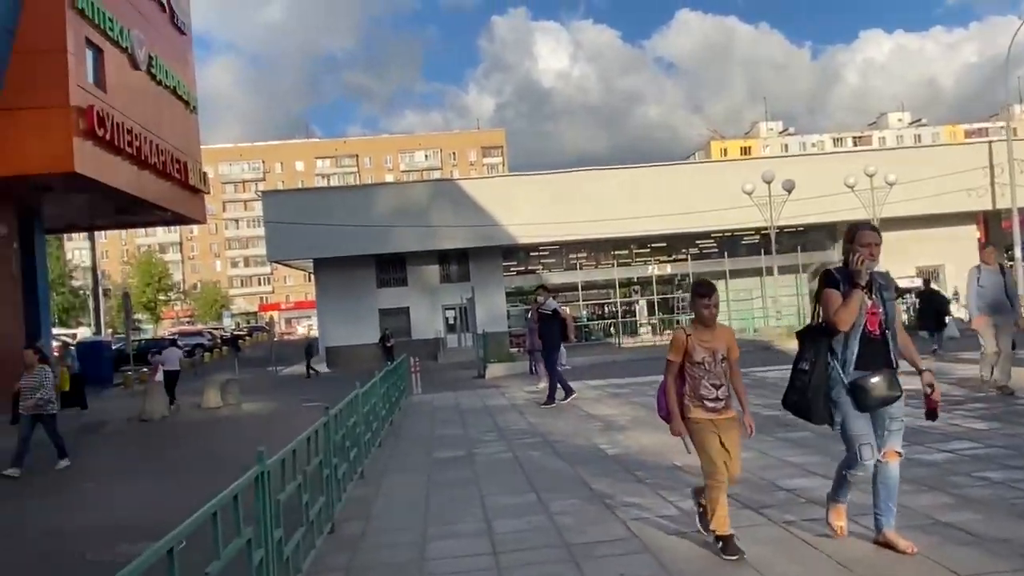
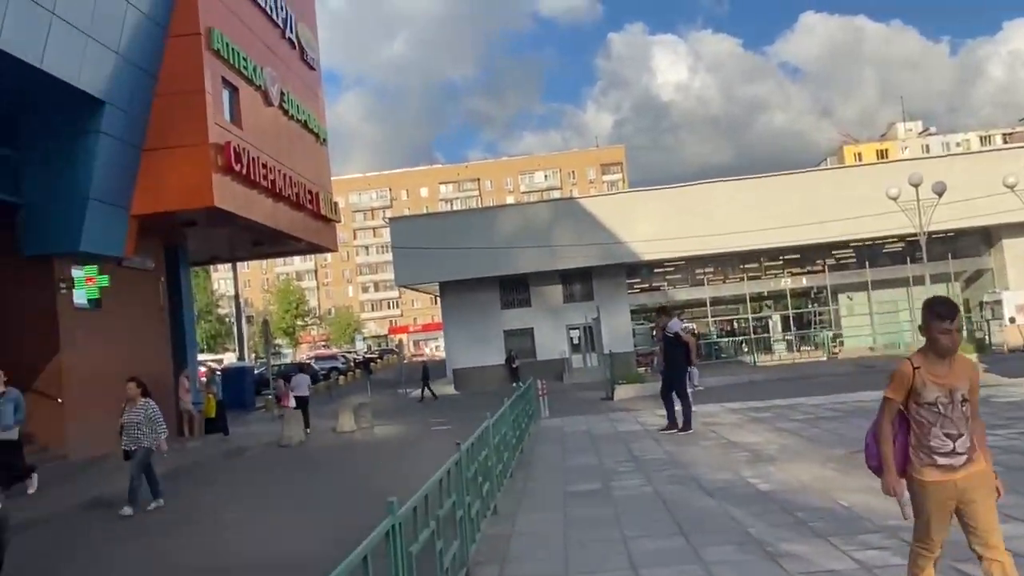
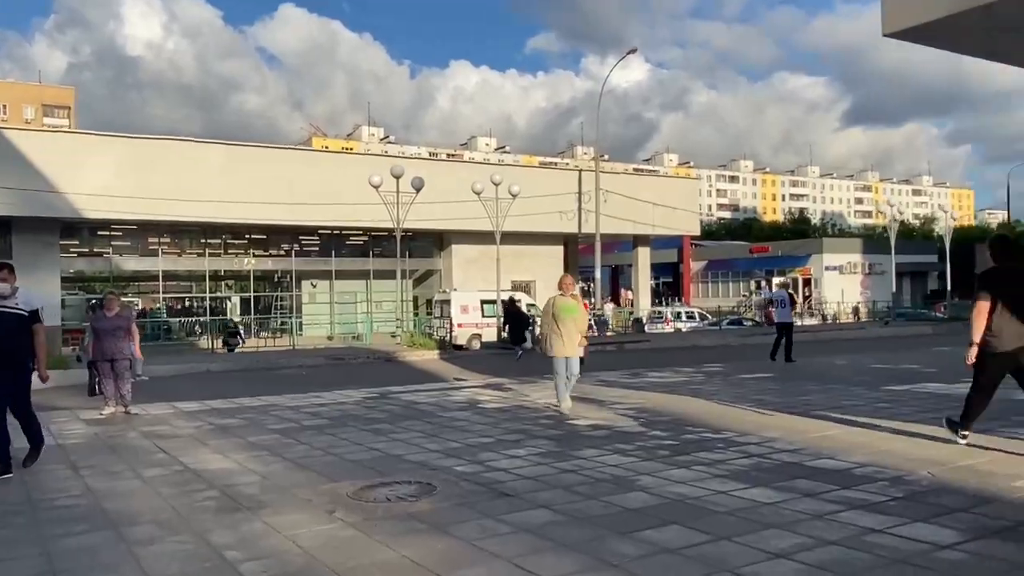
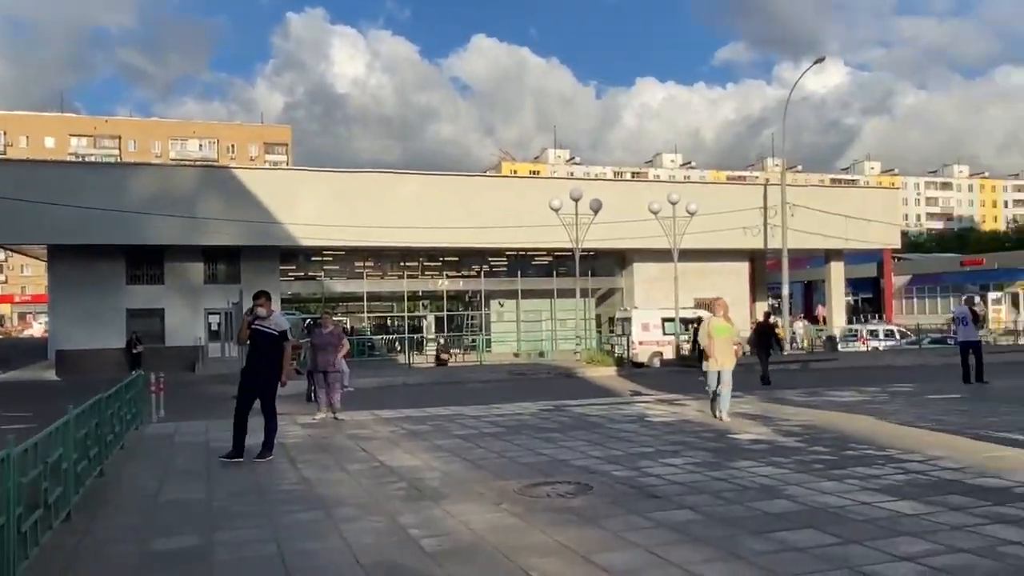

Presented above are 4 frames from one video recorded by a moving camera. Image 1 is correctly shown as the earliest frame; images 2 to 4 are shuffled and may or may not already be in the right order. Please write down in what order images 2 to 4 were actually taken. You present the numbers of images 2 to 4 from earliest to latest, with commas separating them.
2, 4, 3
